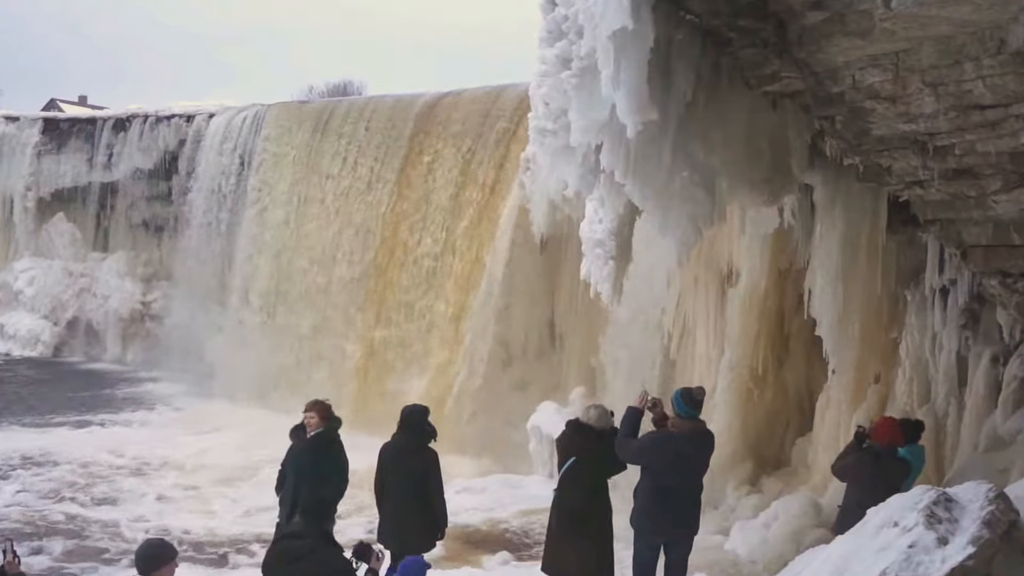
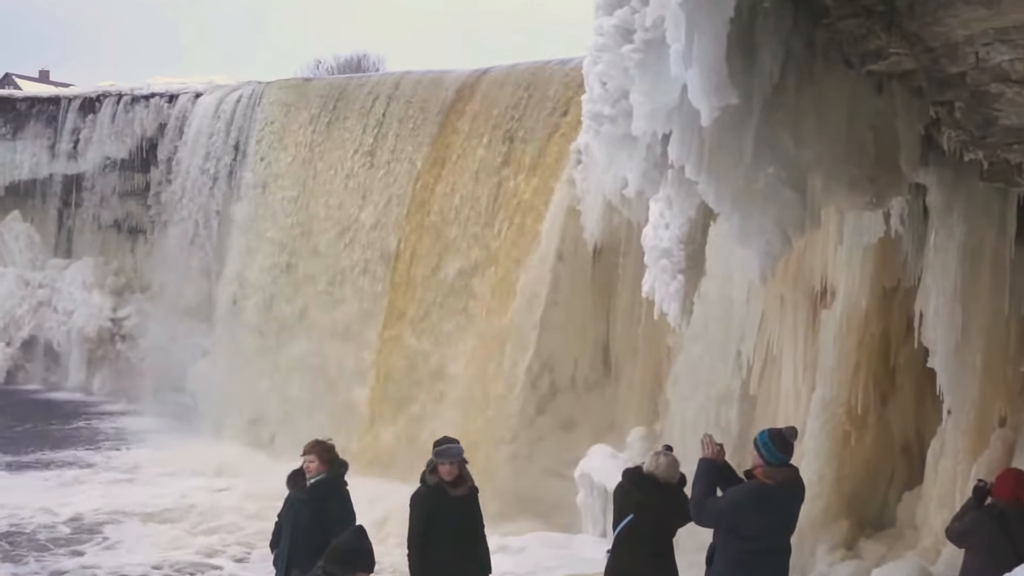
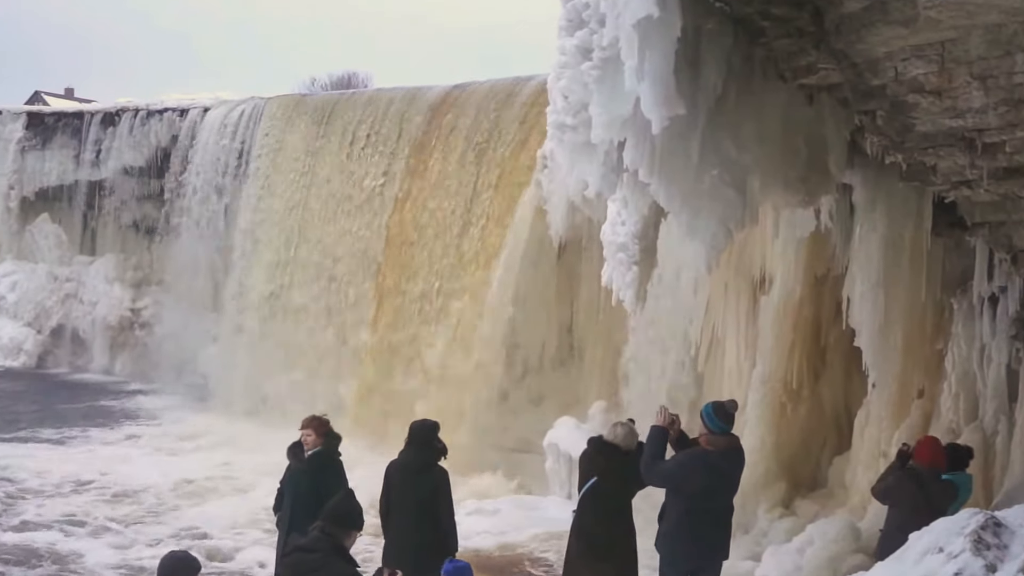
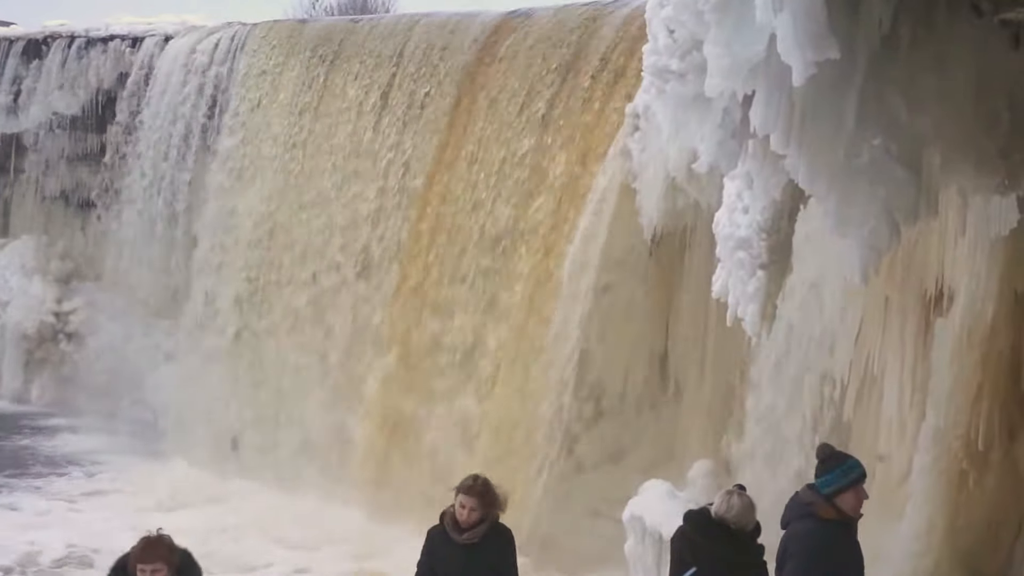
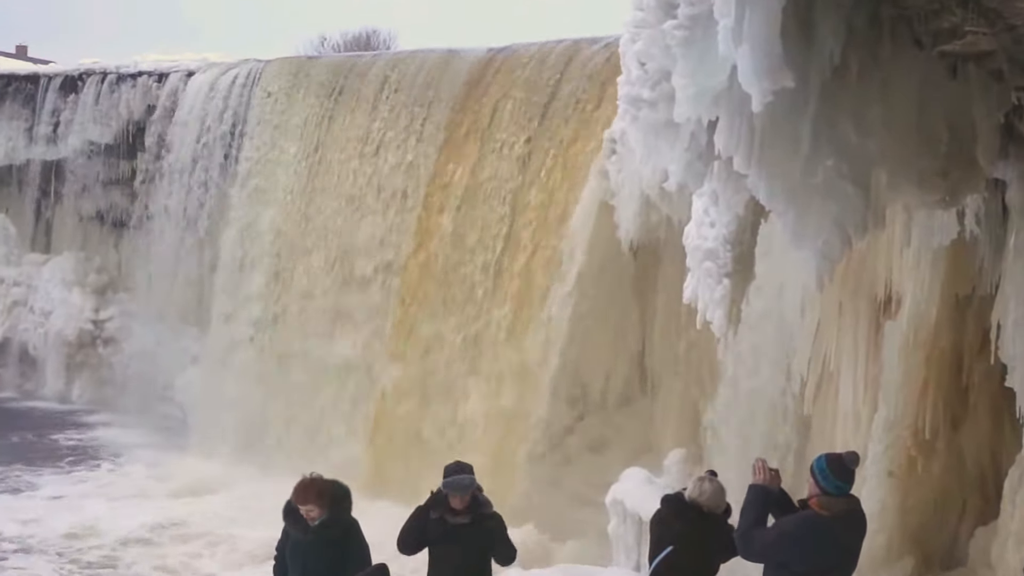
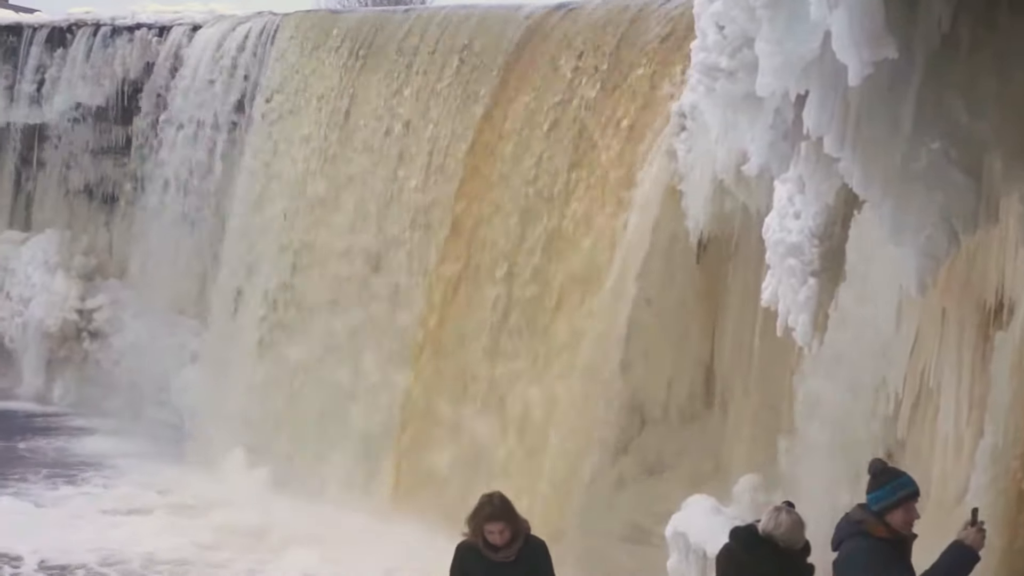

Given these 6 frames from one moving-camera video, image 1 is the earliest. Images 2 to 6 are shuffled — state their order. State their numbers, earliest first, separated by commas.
3, 2, 5, 4, 6
